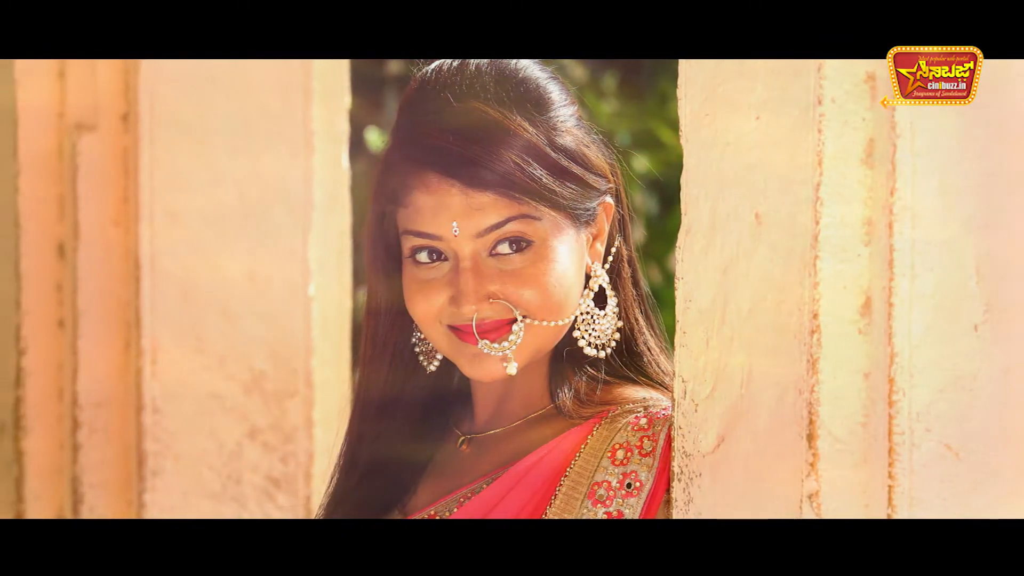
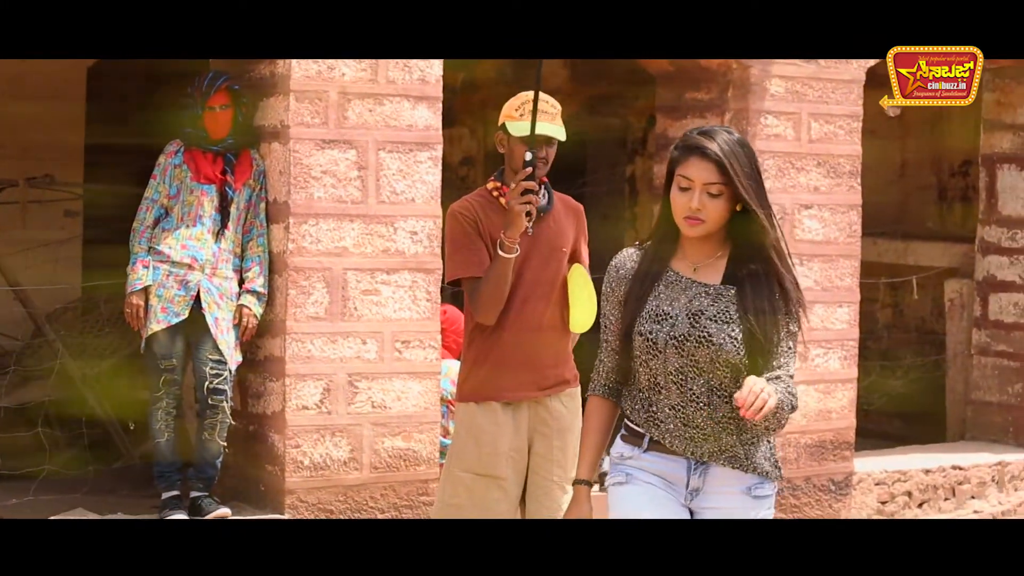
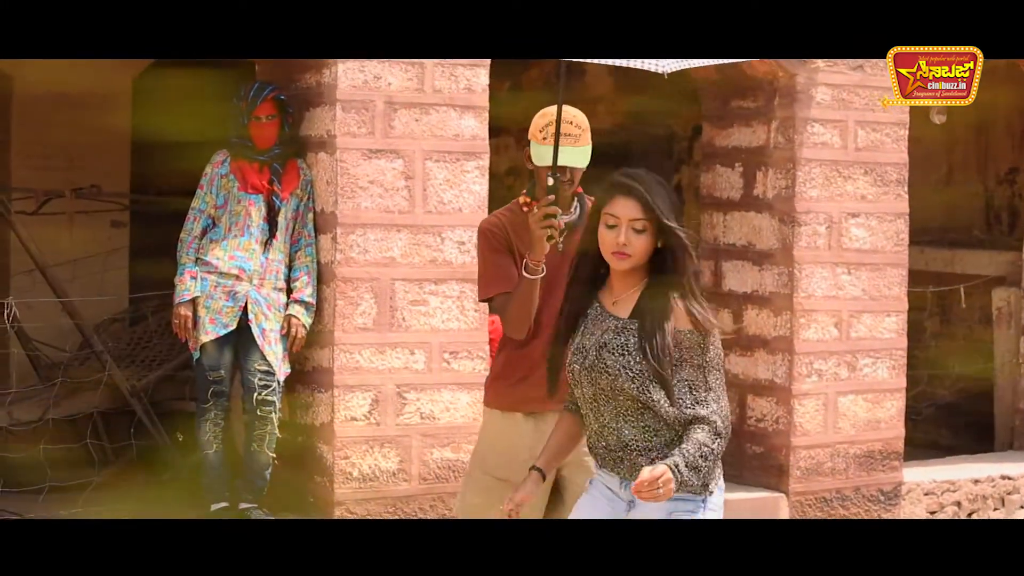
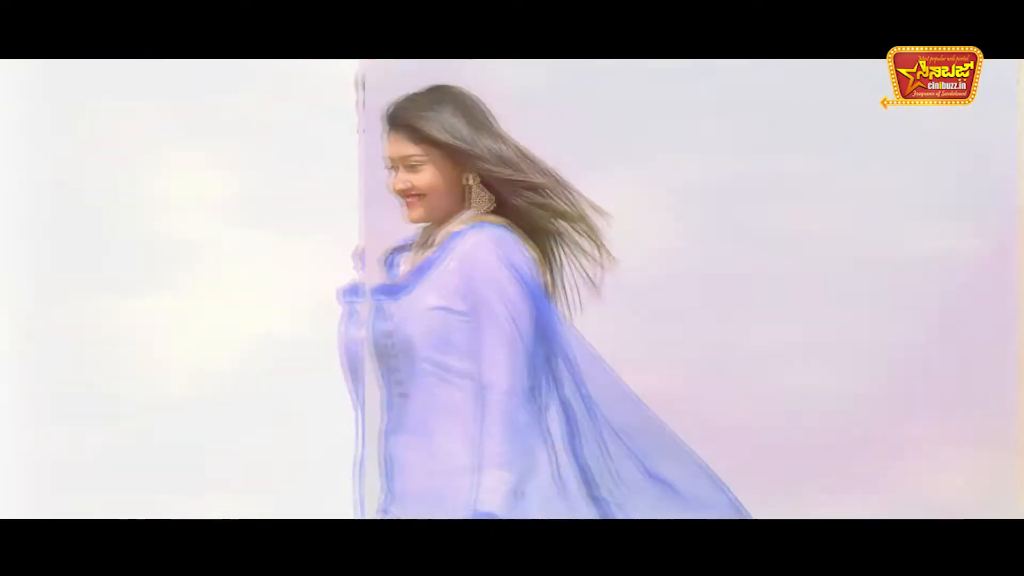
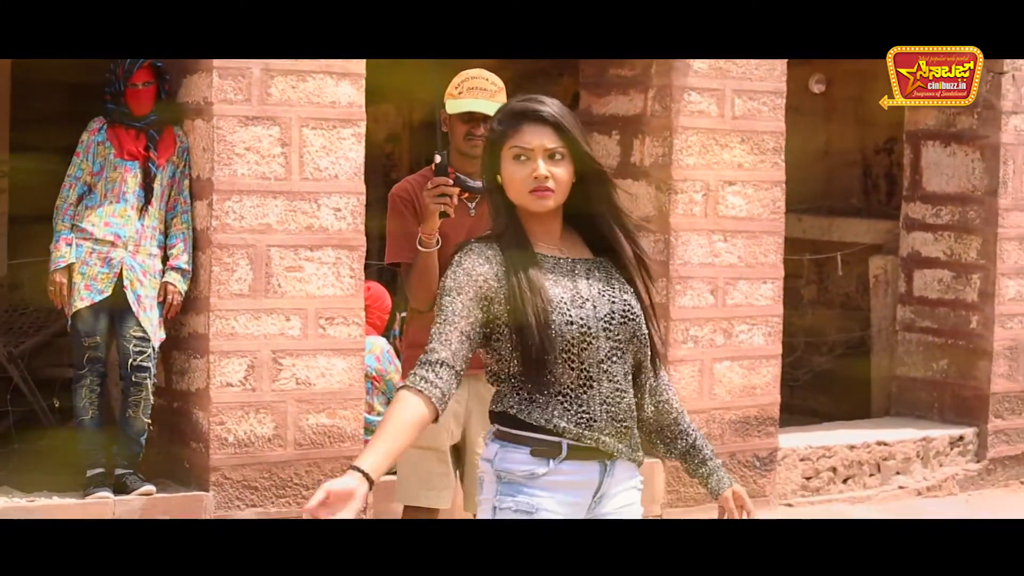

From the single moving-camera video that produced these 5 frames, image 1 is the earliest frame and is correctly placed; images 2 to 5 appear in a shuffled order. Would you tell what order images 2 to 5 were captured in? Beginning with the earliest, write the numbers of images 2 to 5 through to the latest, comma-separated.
4, 3, 2, 5
